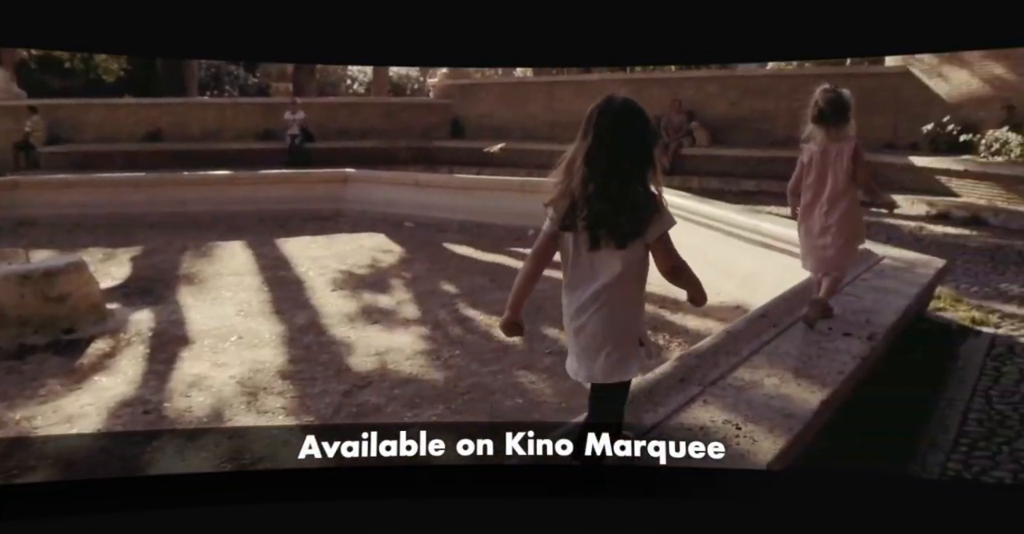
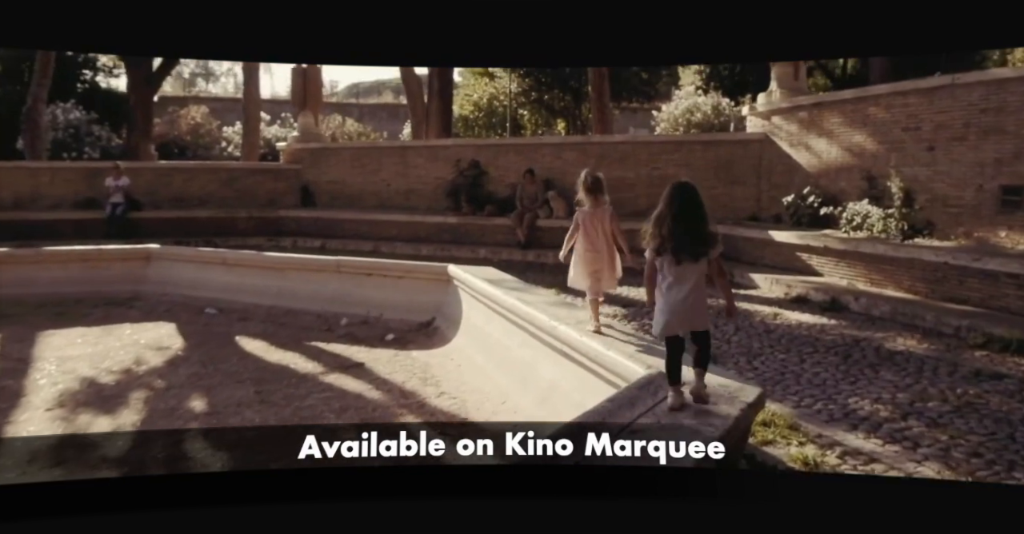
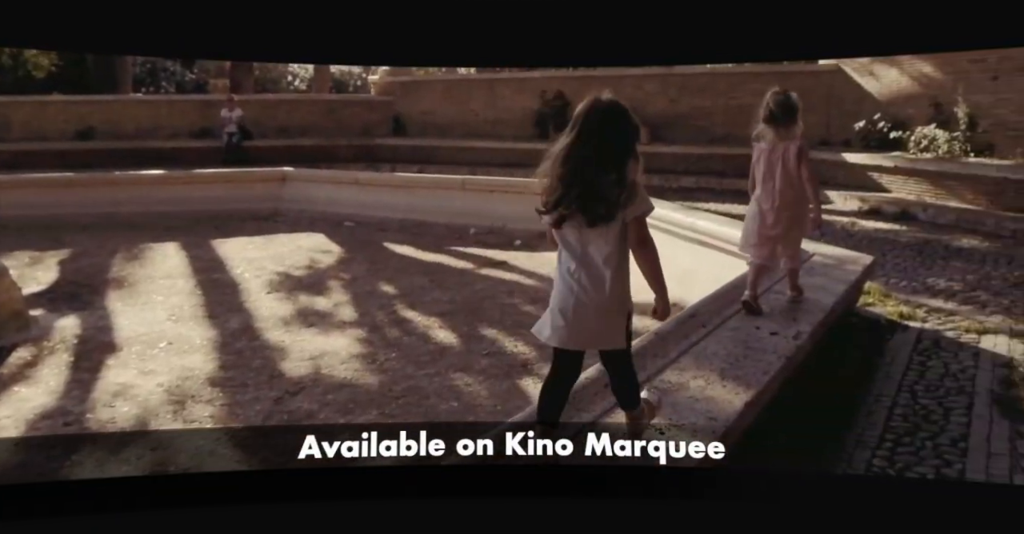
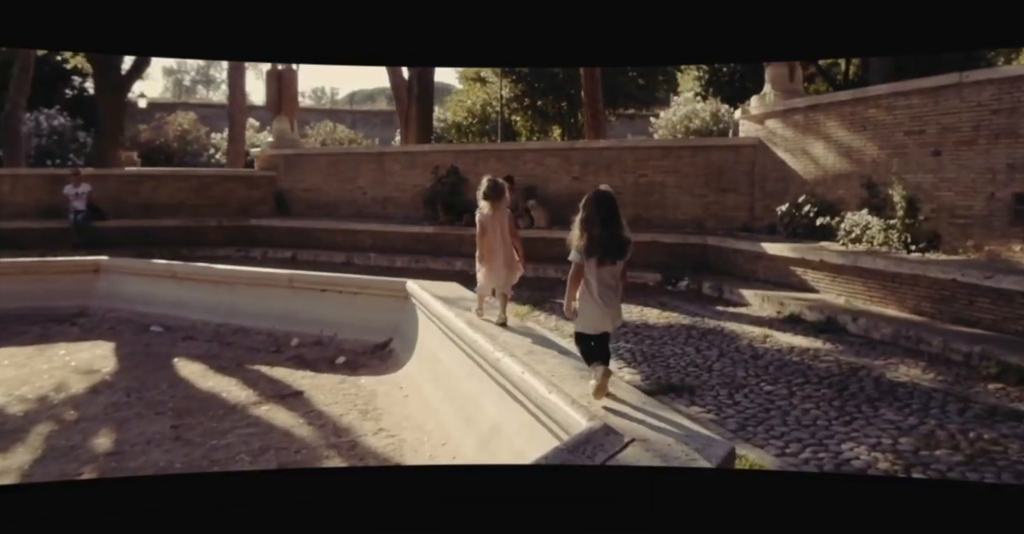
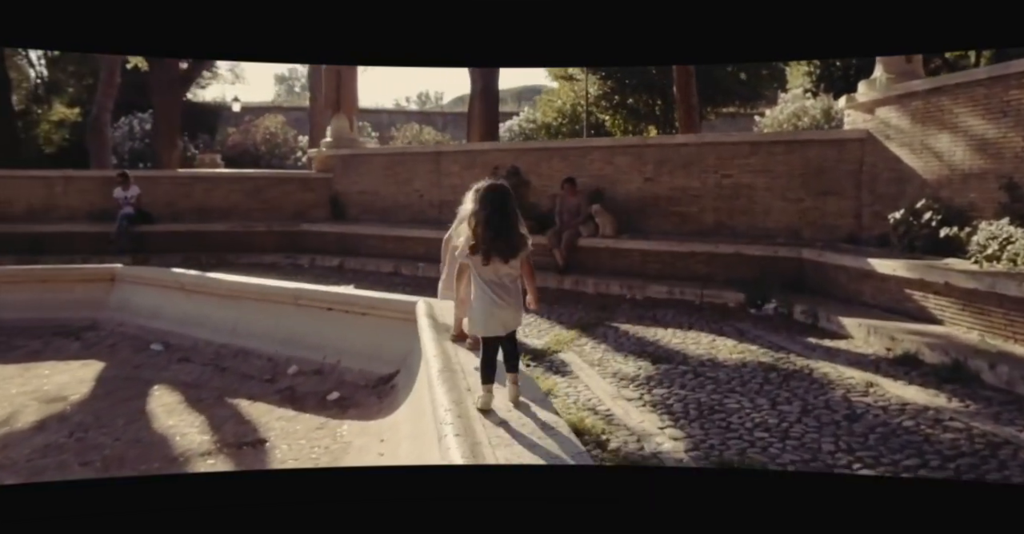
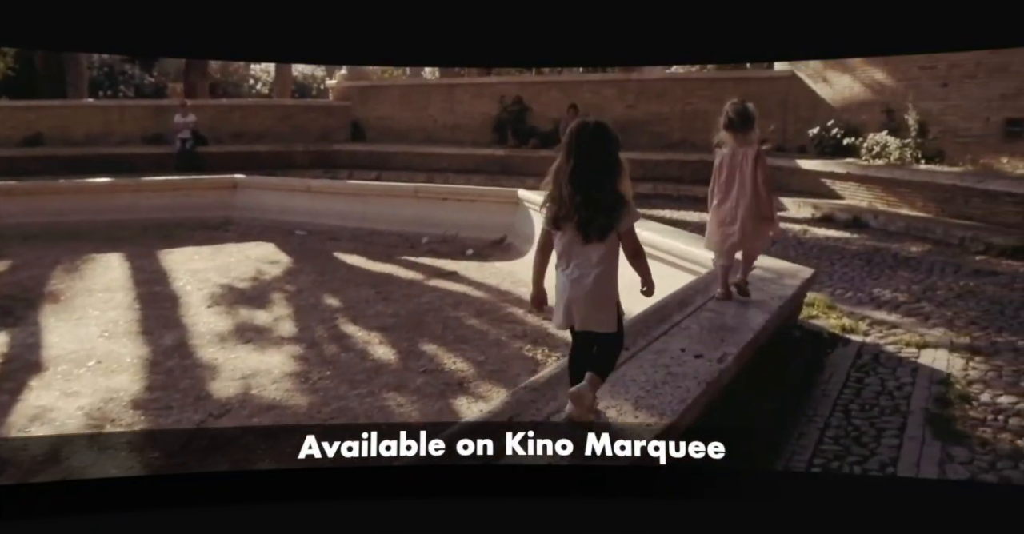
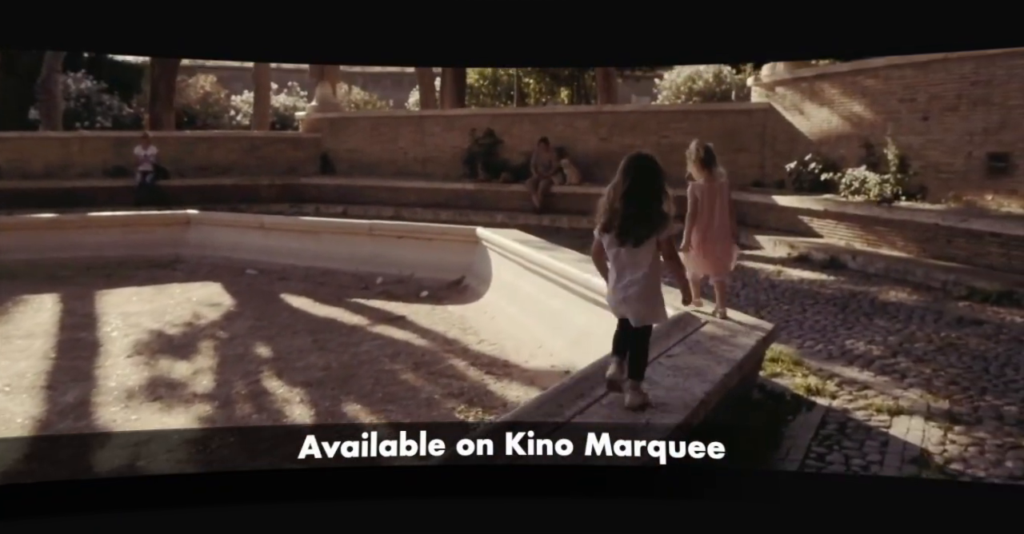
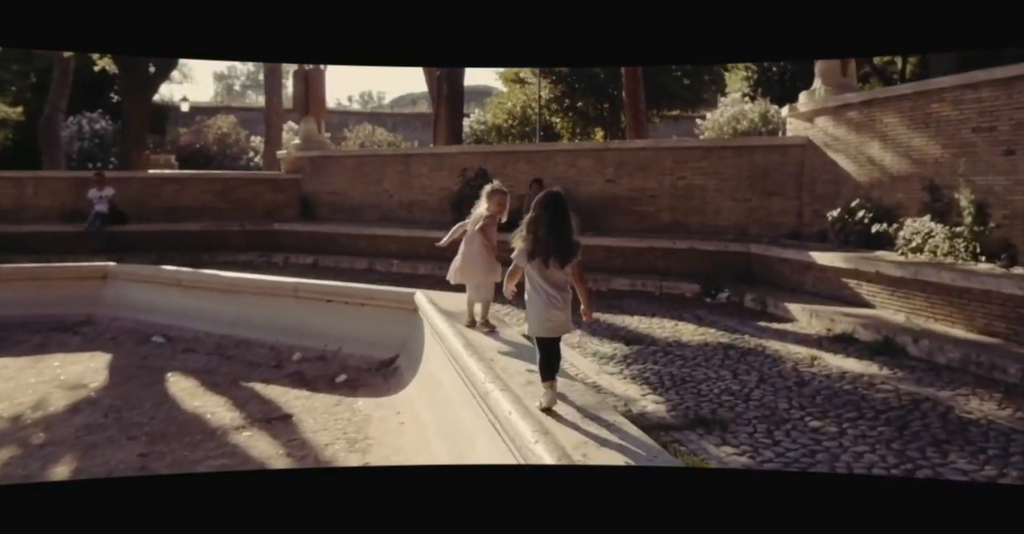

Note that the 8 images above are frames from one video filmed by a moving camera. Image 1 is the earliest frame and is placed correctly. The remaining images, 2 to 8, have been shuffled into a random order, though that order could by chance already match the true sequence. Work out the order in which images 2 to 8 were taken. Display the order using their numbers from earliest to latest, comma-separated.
3, 6, 7, 2, 4, 8, 5
